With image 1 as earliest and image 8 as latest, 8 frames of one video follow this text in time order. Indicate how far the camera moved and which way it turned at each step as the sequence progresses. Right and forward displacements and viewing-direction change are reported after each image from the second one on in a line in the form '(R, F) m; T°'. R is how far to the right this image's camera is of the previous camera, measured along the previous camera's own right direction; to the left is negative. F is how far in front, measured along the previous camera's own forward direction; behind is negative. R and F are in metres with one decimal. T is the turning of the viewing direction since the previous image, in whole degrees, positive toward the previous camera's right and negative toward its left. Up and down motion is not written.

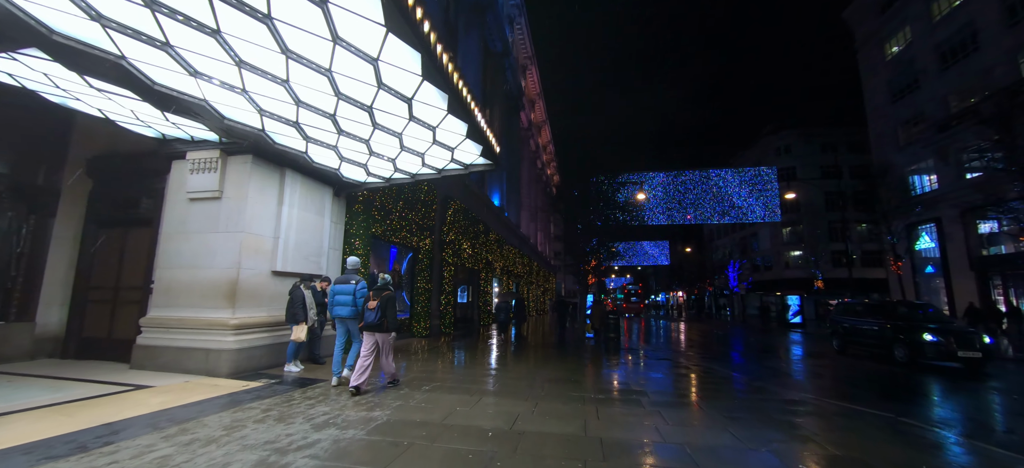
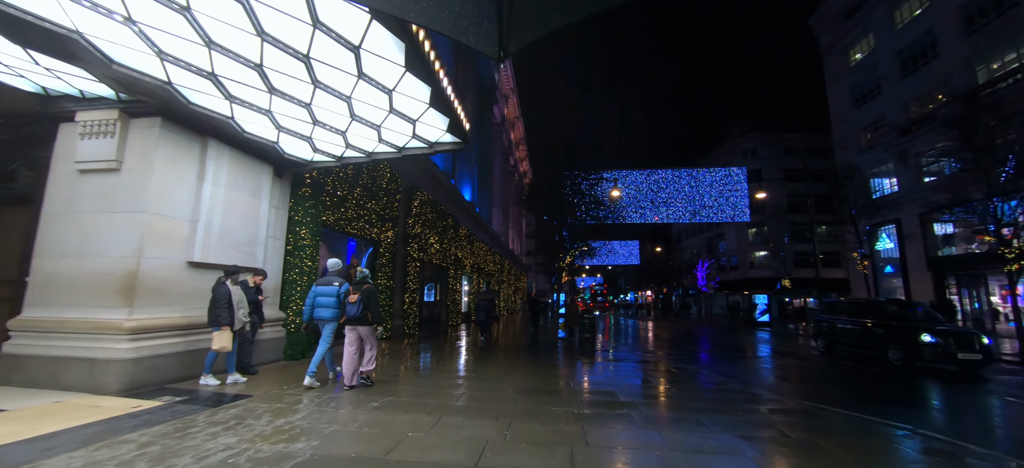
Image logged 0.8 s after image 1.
(0.0, +1.1) m; +4°
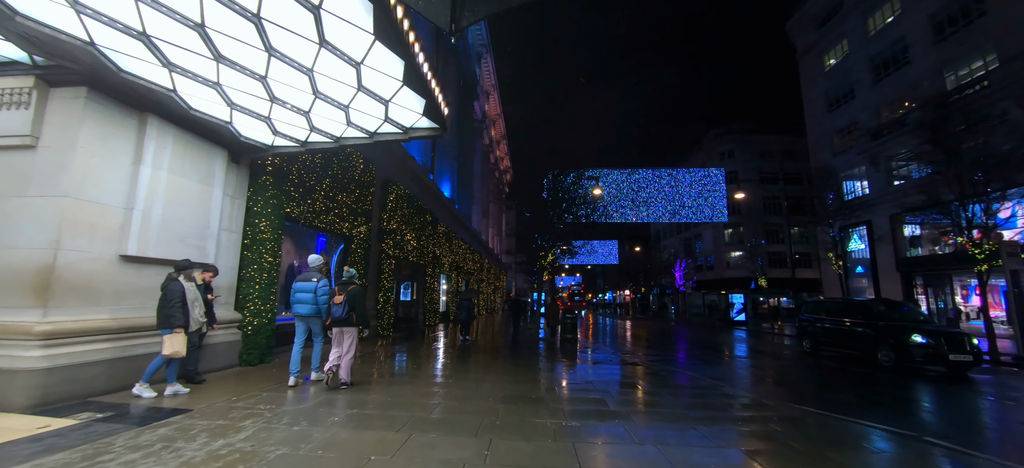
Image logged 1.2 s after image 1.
(0.0, +0.6) m; +3°
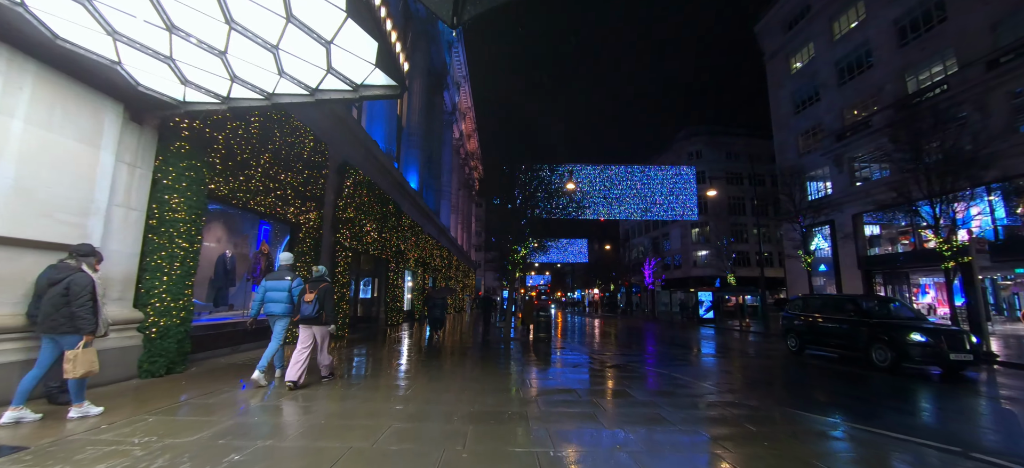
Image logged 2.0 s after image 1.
(0.0, +1.2) m; +4°
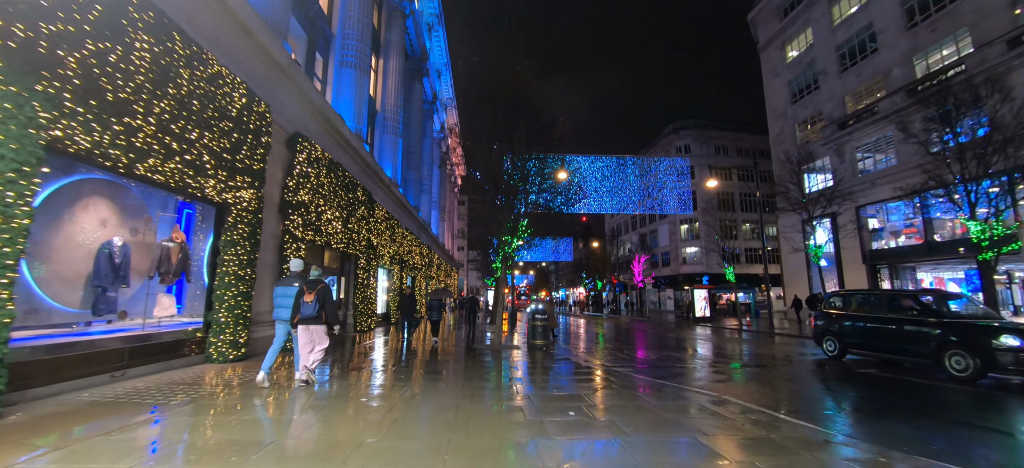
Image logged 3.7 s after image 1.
(-0.2, +2.3) m; +2°
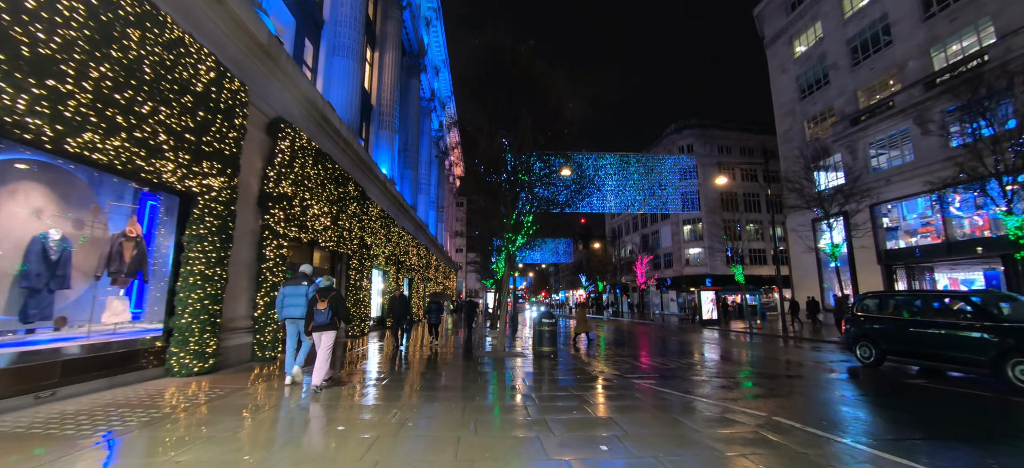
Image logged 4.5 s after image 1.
(-0.2, +1.0) m; 0°
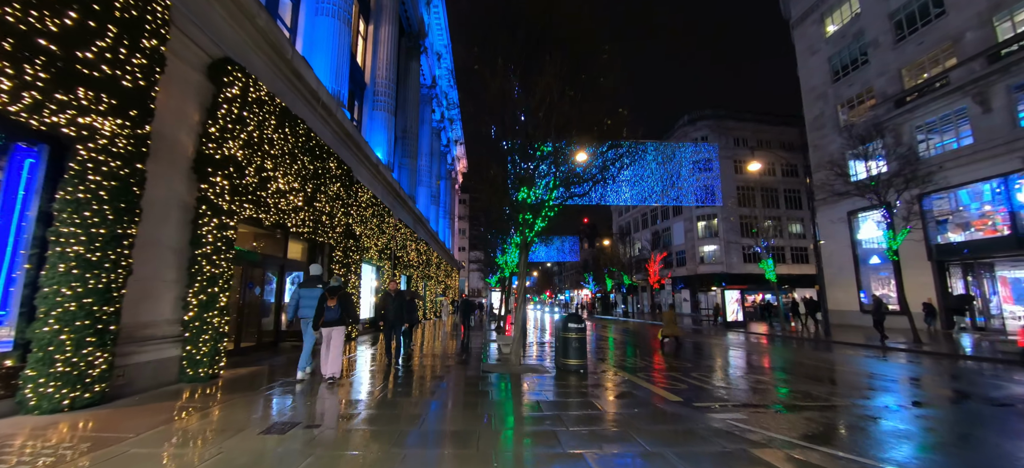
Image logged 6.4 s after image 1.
(-0.3, +2.3) m; 0°
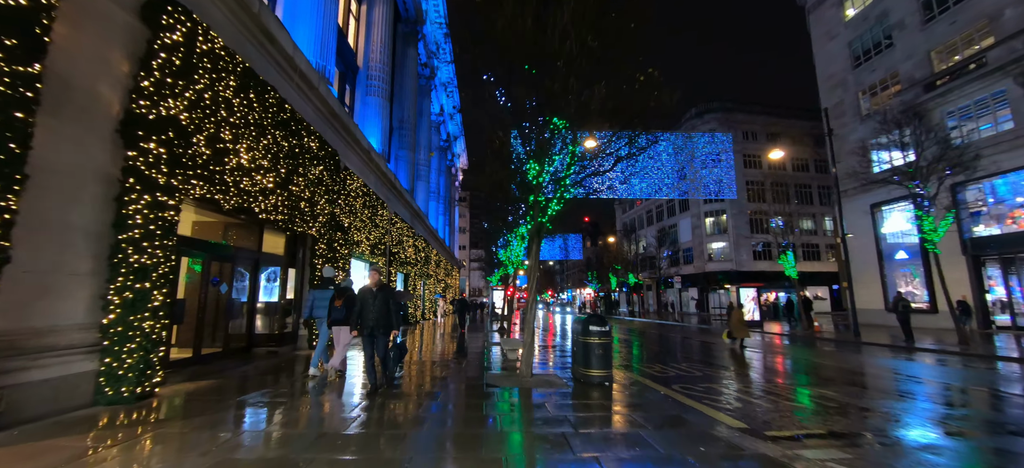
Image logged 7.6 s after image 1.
(-0.2, +1.4) m; 0°
